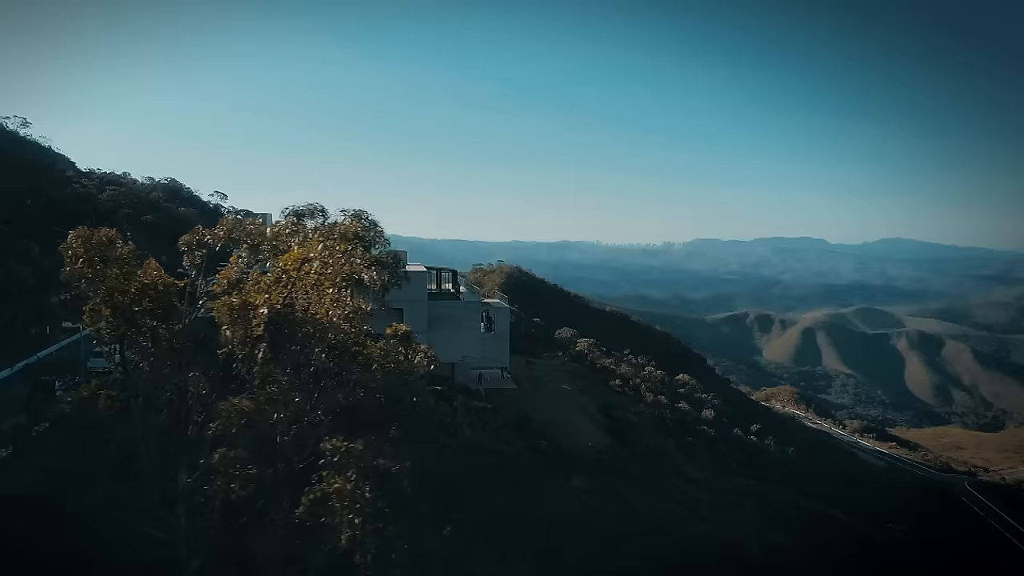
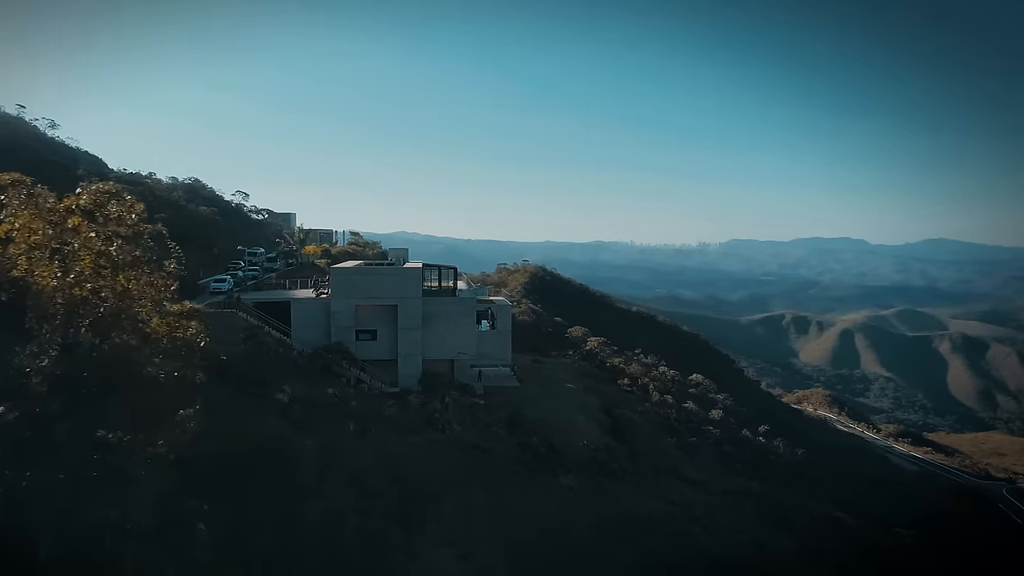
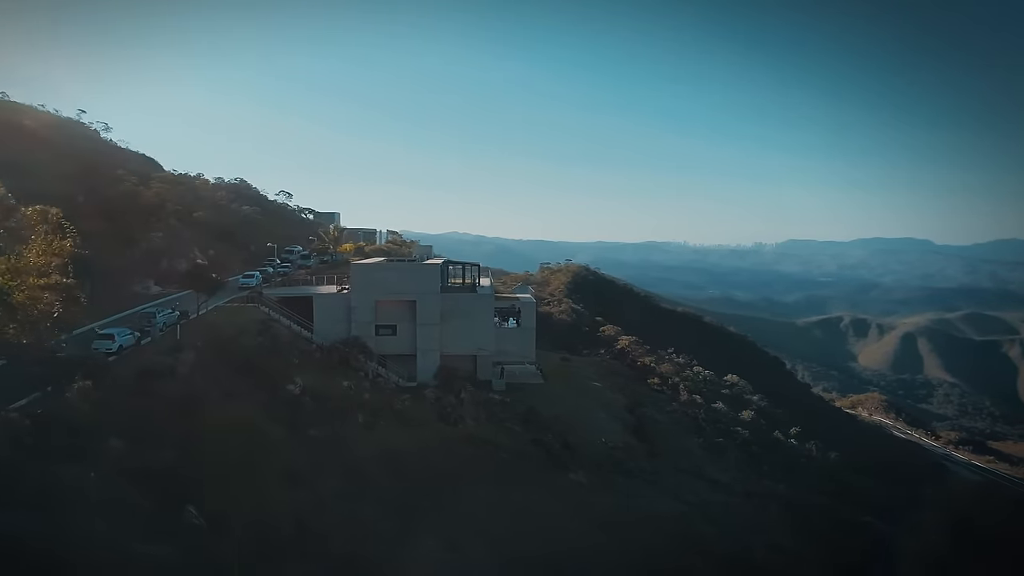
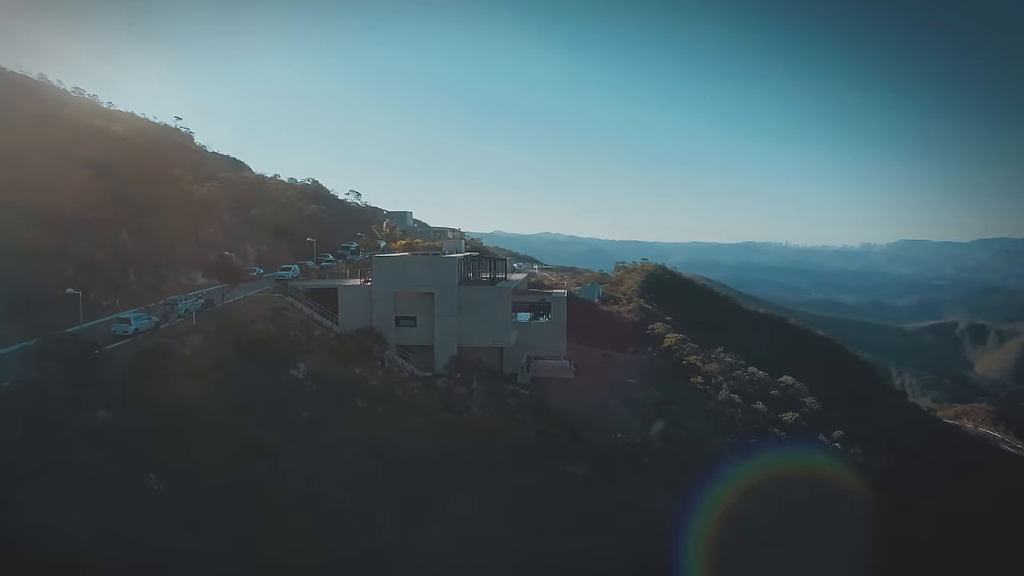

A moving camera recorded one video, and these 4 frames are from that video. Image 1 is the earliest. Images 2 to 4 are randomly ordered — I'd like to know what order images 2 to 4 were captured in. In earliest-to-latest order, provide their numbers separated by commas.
2, 3, 4
